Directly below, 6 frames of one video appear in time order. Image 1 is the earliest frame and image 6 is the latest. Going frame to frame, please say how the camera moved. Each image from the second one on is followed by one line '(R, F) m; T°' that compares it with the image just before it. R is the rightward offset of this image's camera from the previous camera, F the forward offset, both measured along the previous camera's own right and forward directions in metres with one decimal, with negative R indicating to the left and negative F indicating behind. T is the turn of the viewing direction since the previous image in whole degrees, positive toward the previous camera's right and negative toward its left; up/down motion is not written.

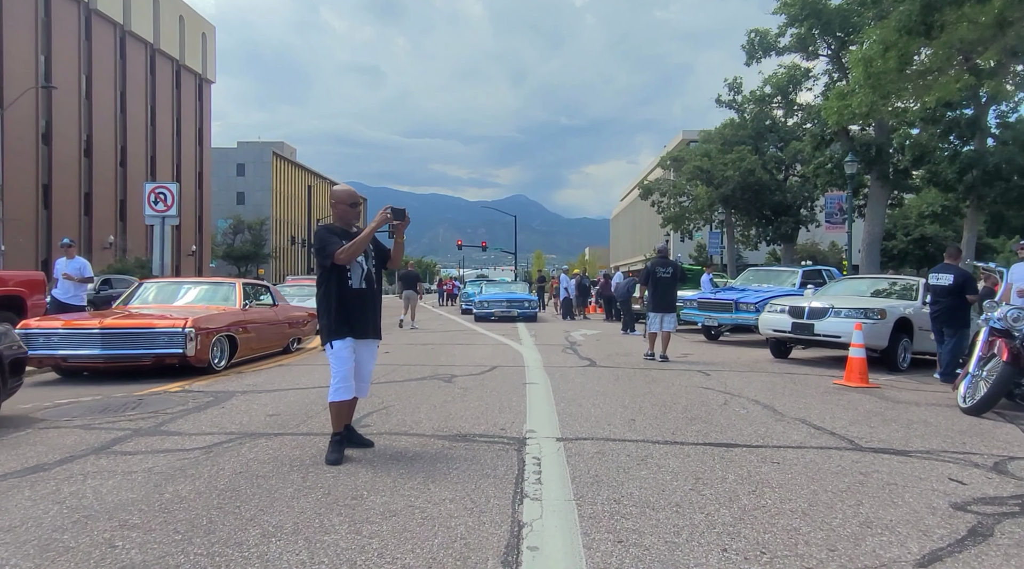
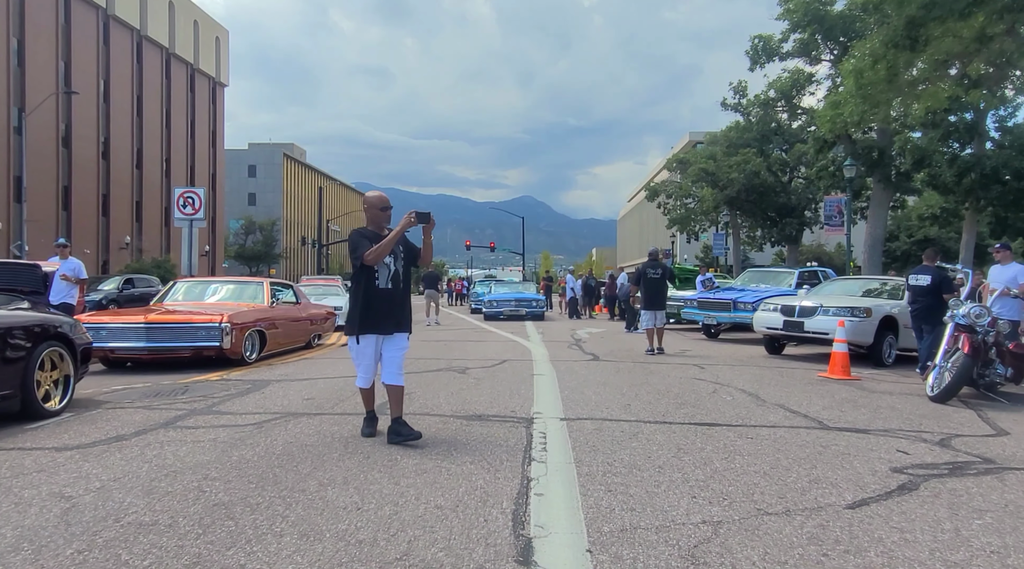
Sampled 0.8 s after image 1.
(0.0, -0.8) m; -1°
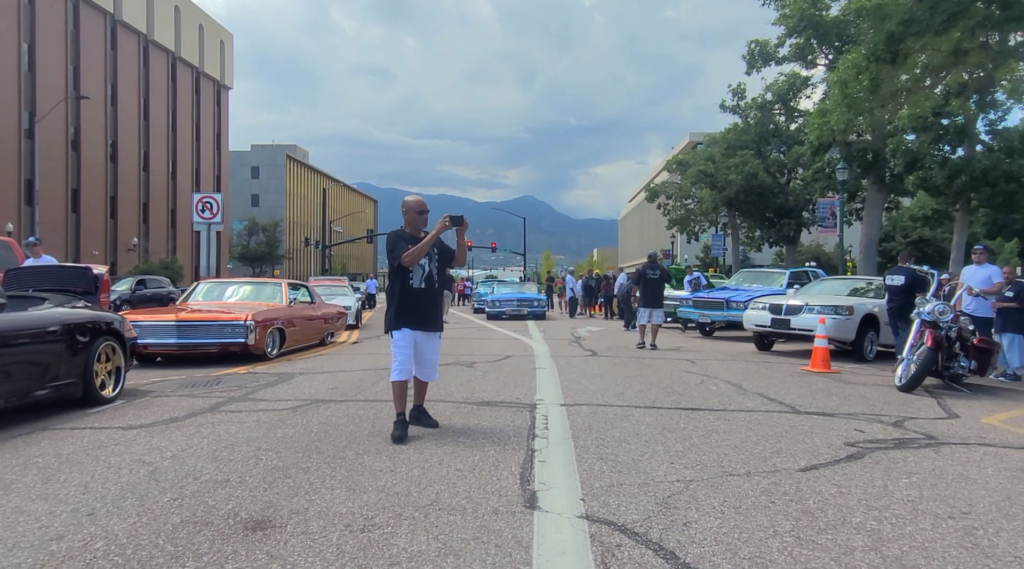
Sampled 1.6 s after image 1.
(0.0, -0.8) m; 0°
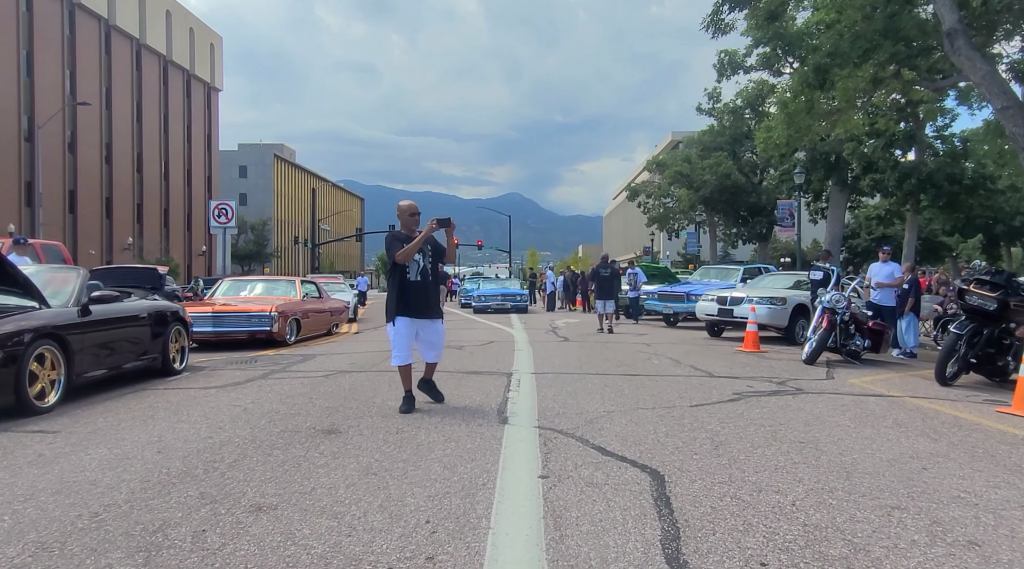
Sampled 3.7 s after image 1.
(+0.1, -2.1) m; +1°
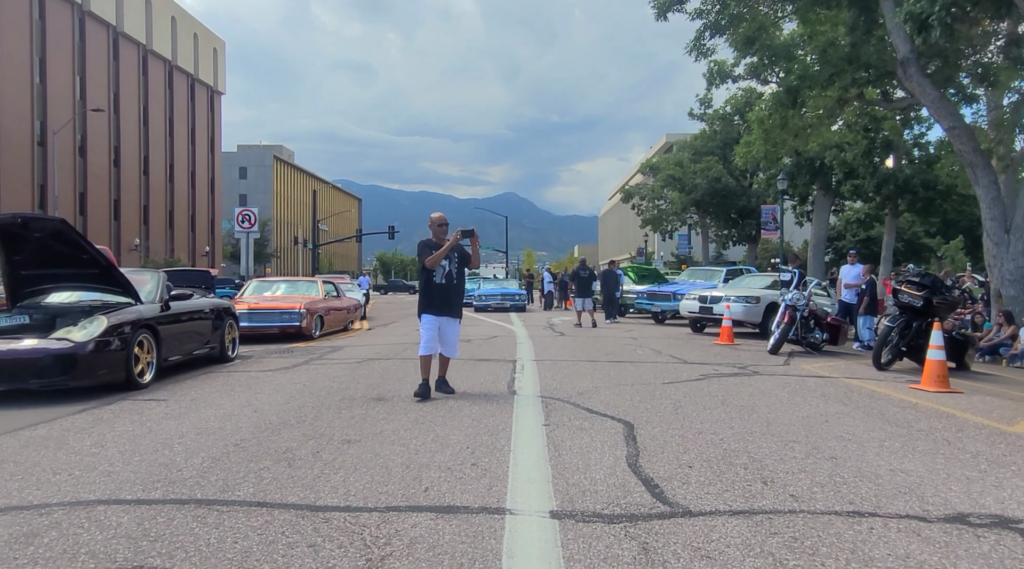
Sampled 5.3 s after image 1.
(-0.1, -1.7) m; 0°
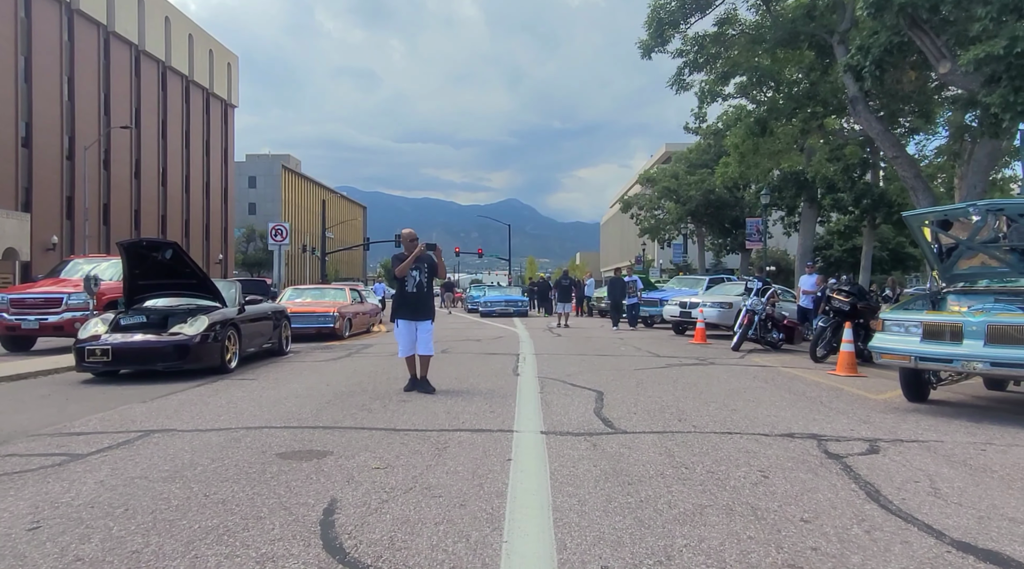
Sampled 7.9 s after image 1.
(0.0, -2.4) m; 0°
